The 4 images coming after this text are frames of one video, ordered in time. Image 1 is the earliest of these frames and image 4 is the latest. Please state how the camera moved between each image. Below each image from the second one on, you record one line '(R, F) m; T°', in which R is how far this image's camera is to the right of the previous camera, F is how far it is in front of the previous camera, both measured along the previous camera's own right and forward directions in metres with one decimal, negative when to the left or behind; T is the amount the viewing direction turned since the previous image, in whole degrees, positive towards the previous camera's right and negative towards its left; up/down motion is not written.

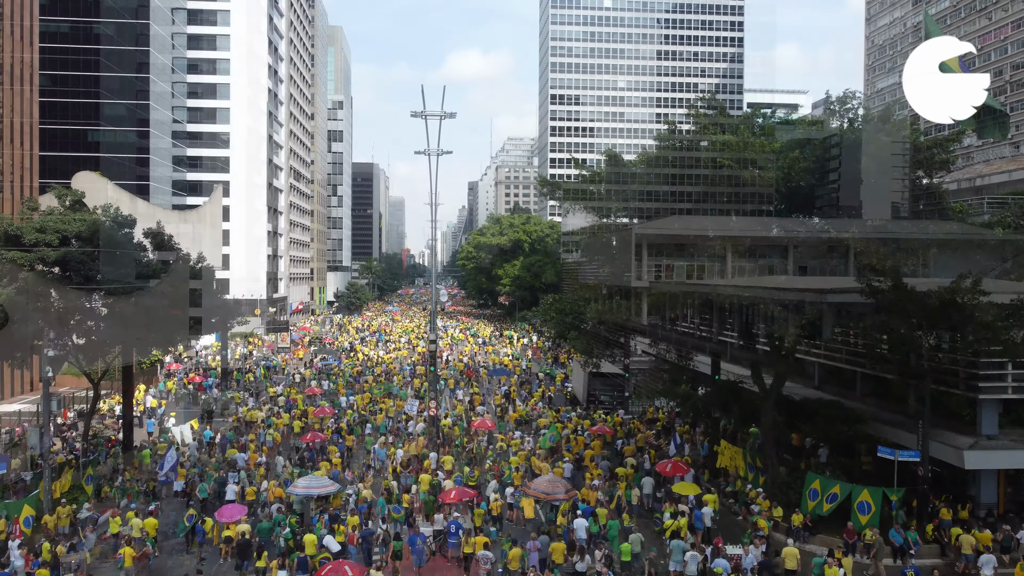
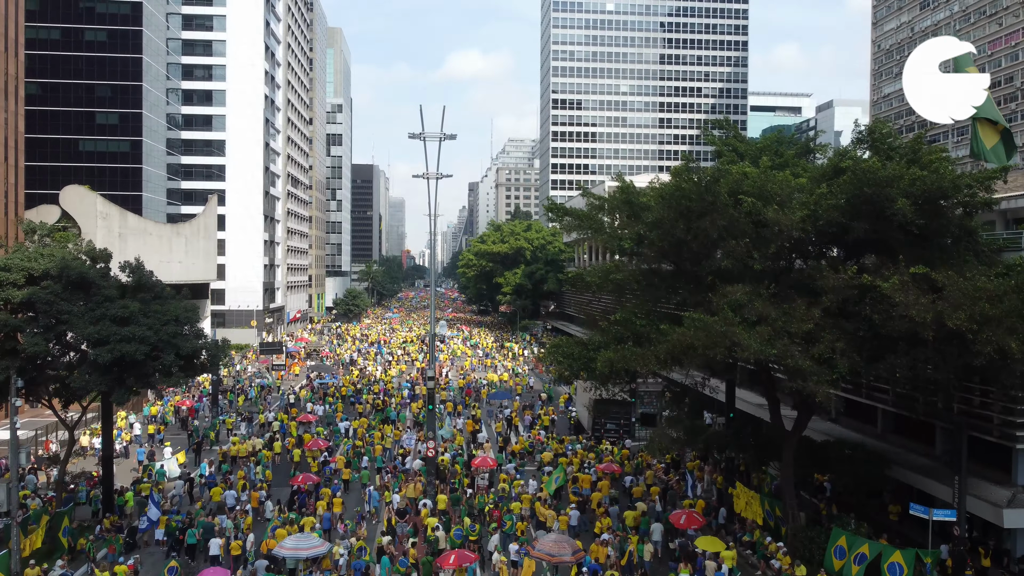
(-0.1, +1.2) m; 0°
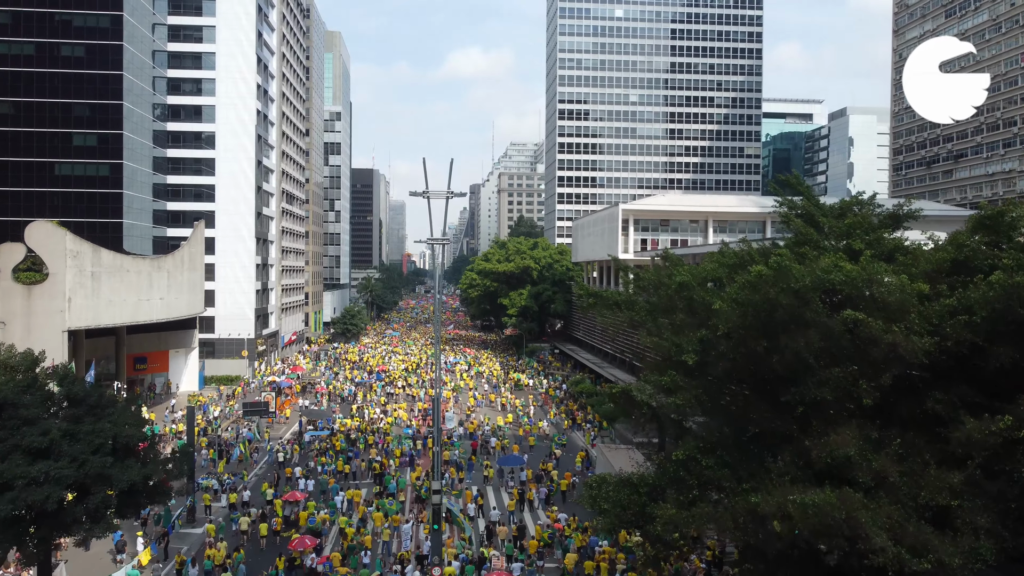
(-0.3, +3.6) m; 0°
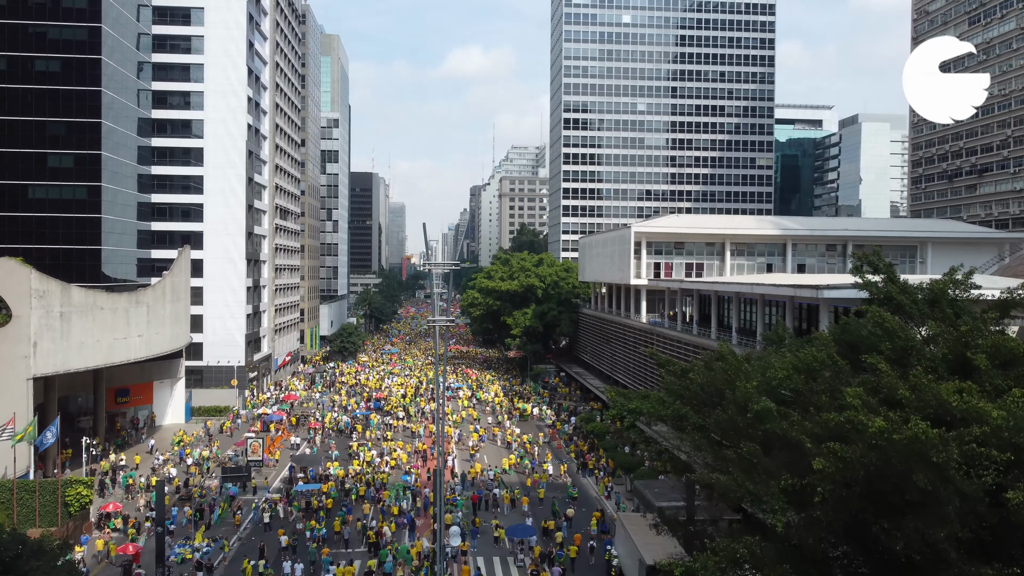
(-0.3, +3.1) m; 0°
